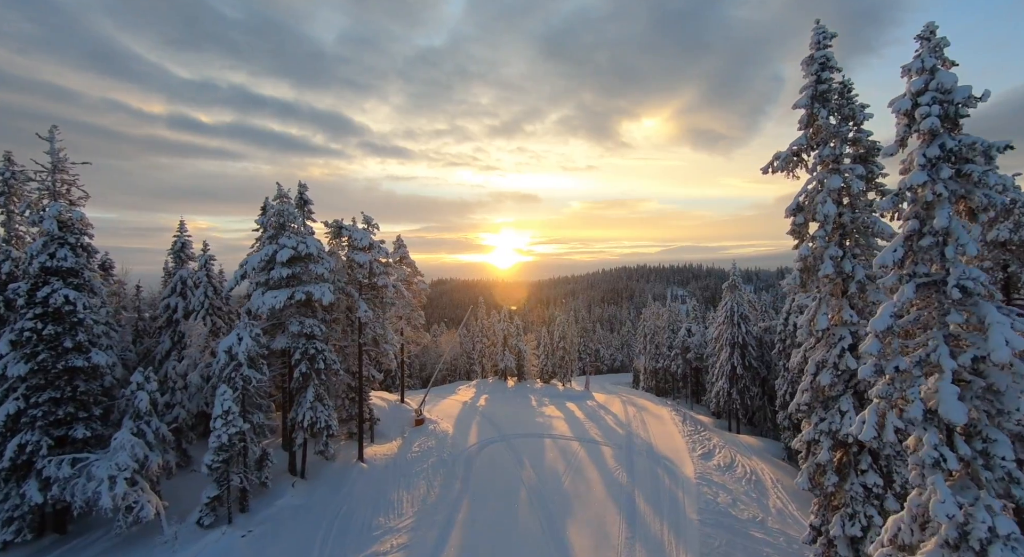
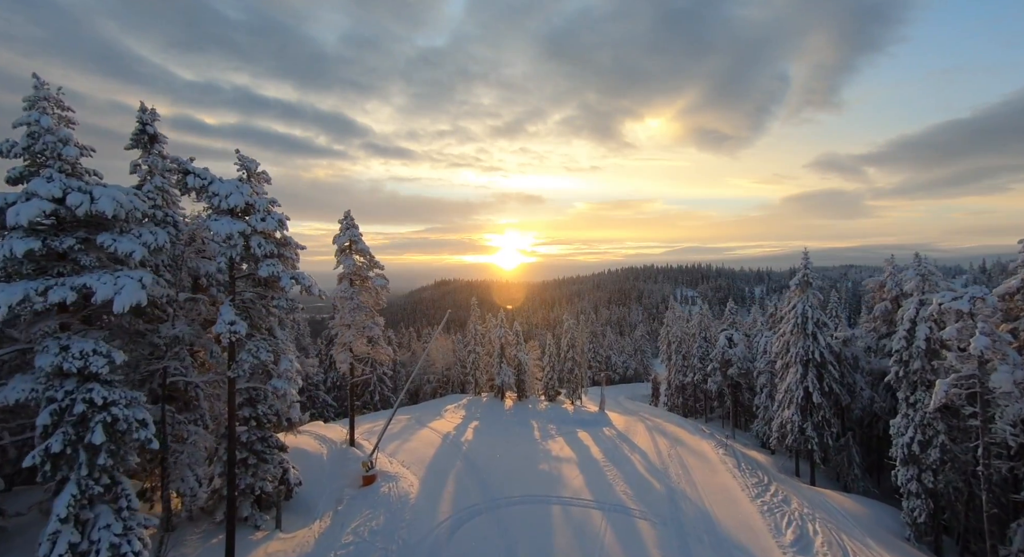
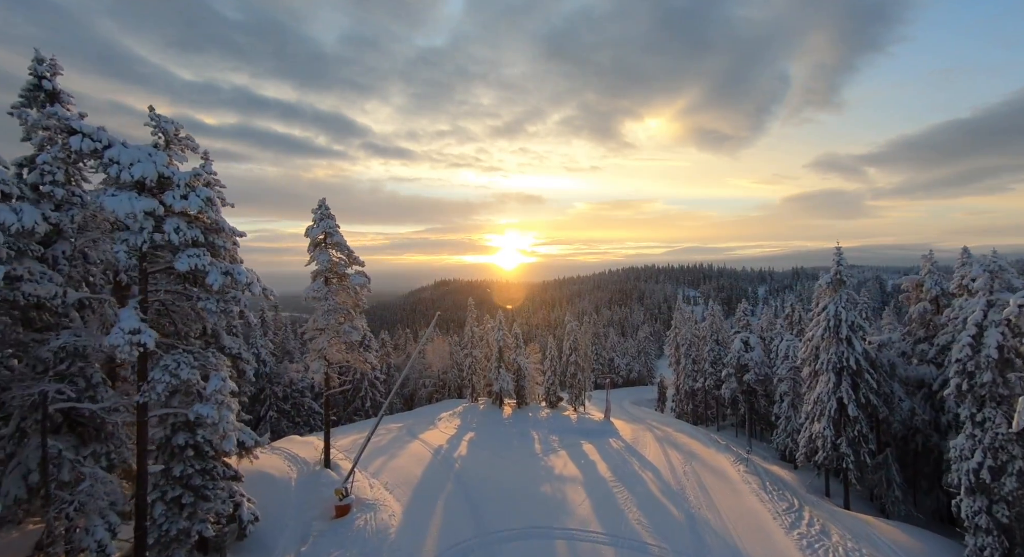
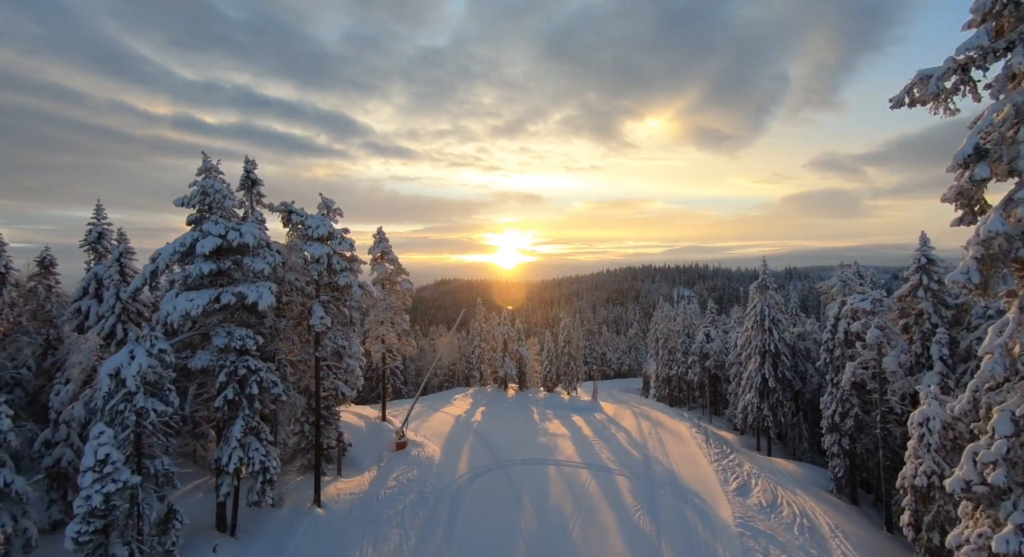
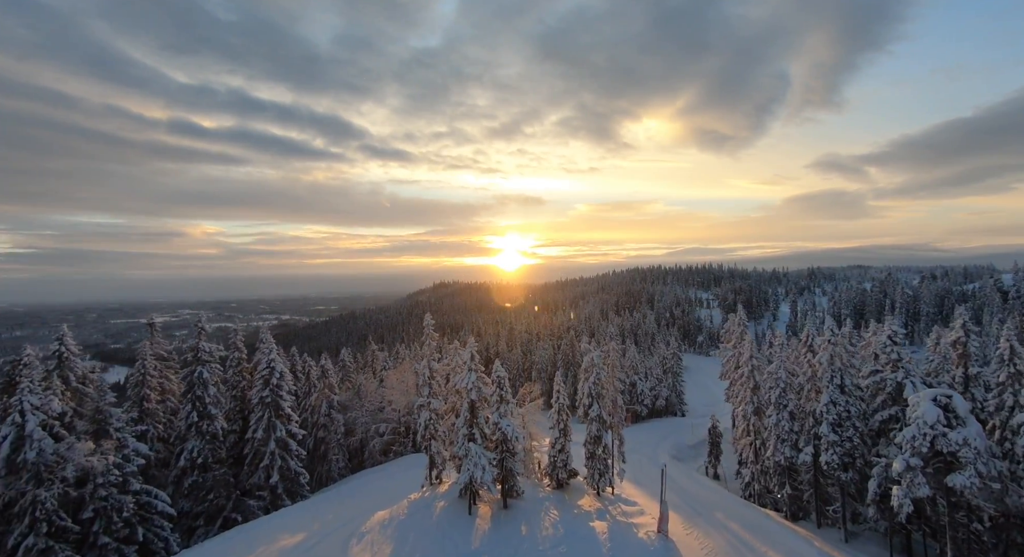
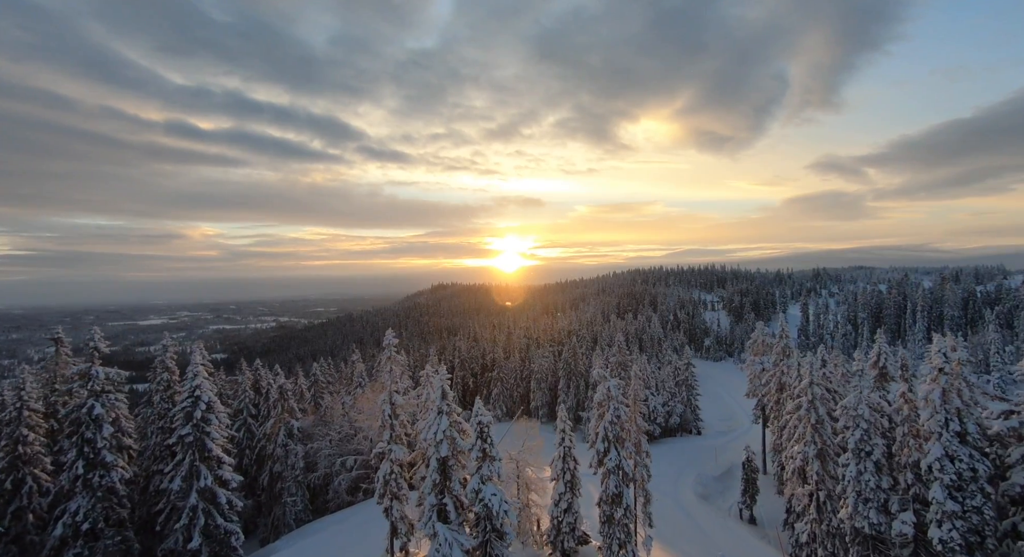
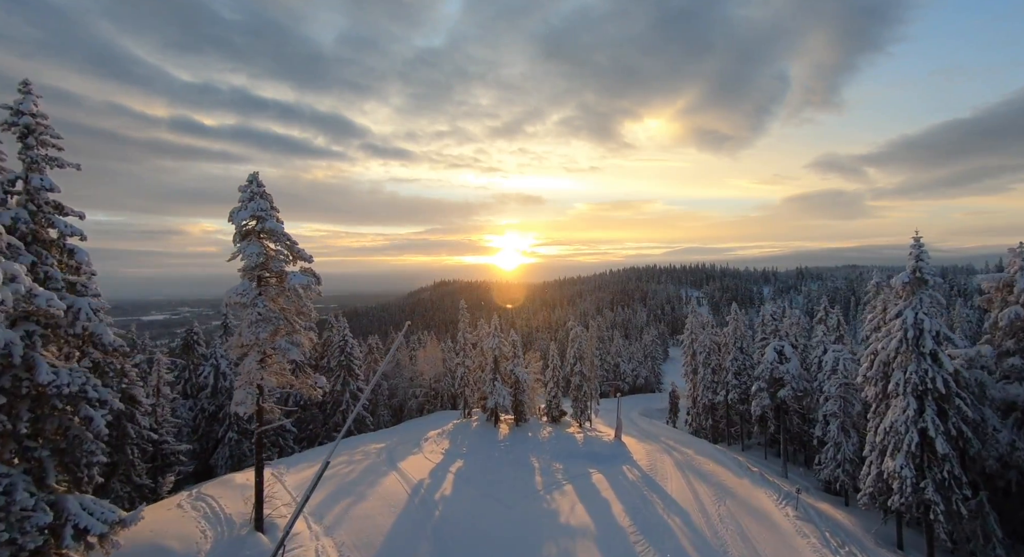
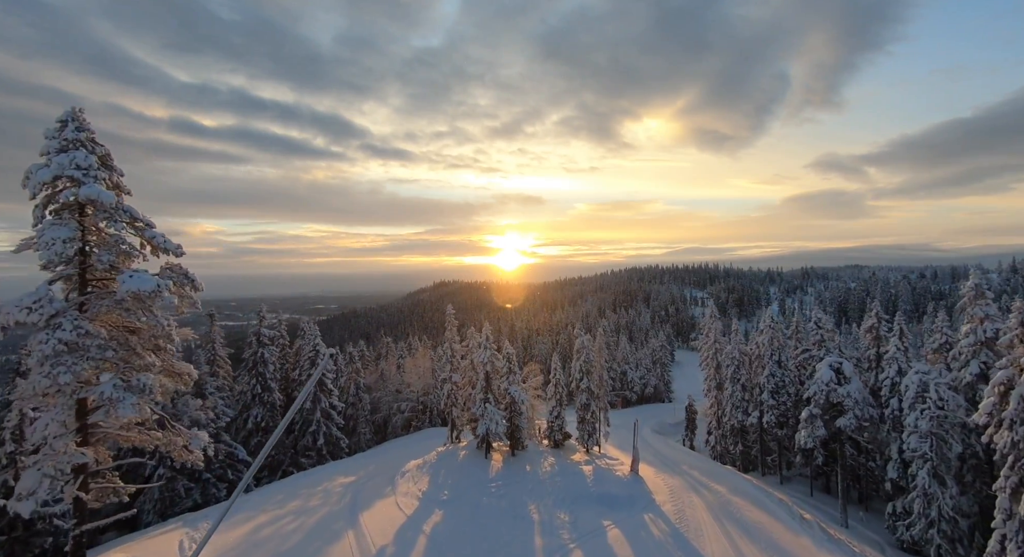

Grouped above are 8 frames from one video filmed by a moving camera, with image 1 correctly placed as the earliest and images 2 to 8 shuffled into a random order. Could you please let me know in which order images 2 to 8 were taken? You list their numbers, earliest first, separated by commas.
4, 2, 3, 7, 8, 5, 6
